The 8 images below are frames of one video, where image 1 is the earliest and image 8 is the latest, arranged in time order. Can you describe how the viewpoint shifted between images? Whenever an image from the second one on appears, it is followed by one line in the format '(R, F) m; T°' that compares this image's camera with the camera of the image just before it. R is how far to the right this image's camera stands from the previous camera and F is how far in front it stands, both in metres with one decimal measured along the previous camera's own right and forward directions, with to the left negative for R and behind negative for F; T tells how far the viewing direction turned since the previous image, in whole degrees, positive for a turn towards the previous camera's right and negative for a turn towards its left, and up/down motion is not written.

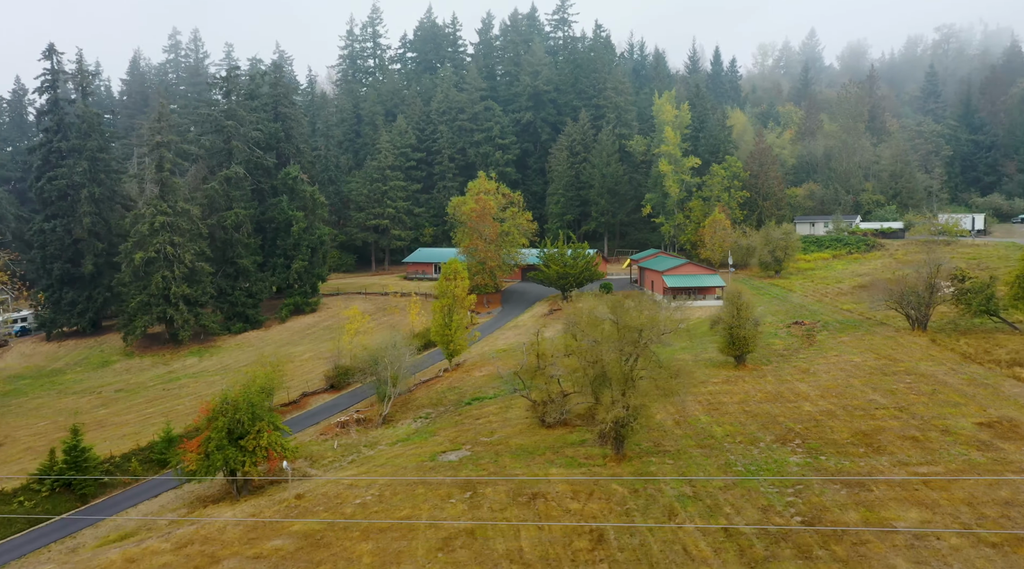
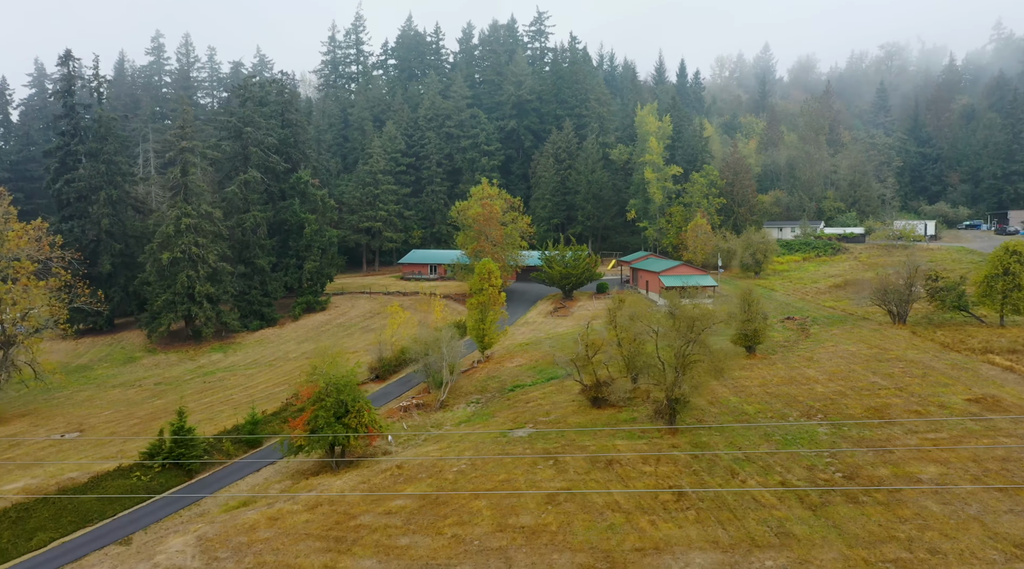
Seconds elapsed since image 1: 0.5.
(-4.9, -4.4) m; +4°
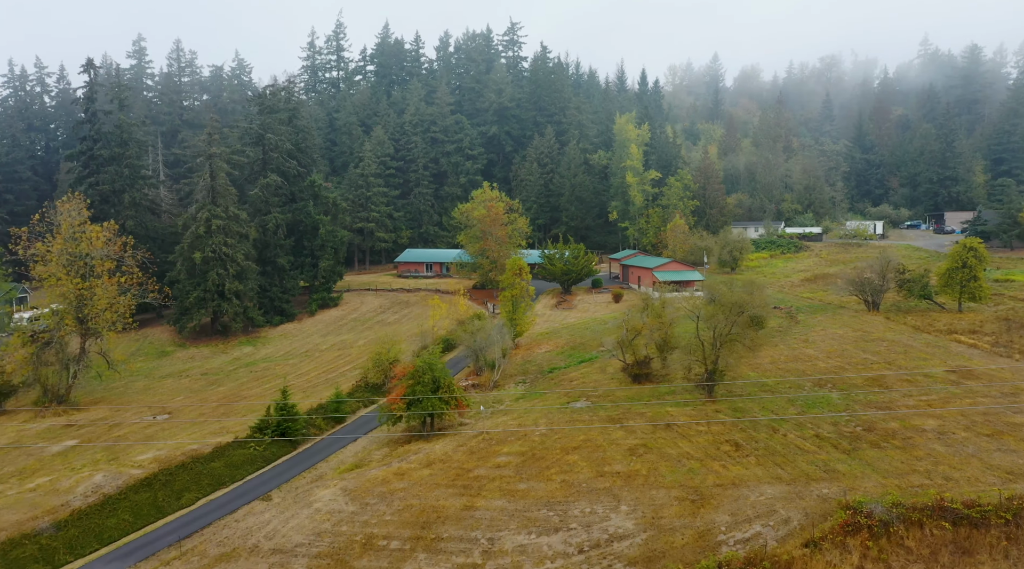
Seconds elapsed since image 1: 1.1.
(-6.0, -5.8) m; +4°
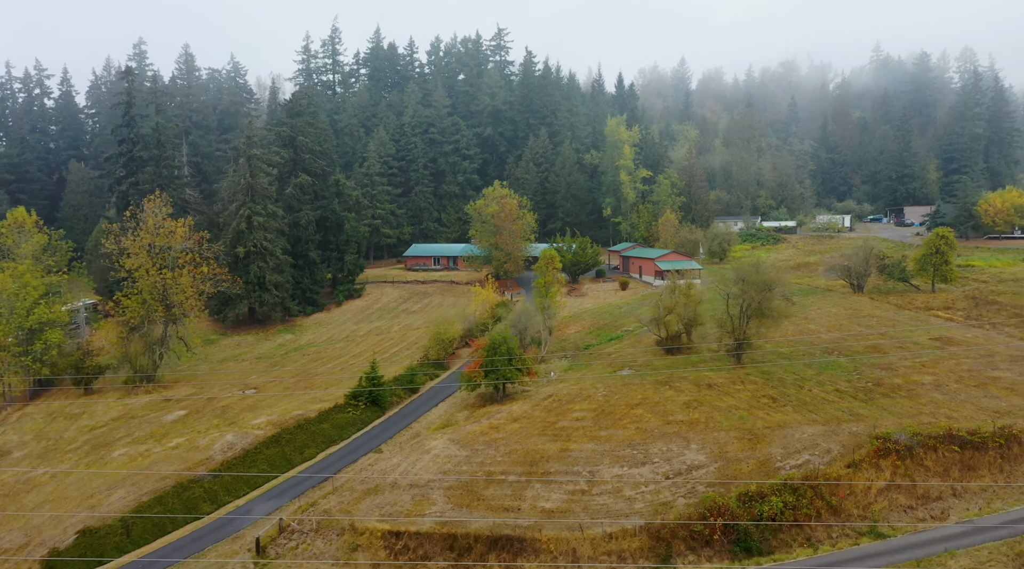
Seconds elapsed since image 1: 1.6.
(-5.8, -6.4) m; +3°
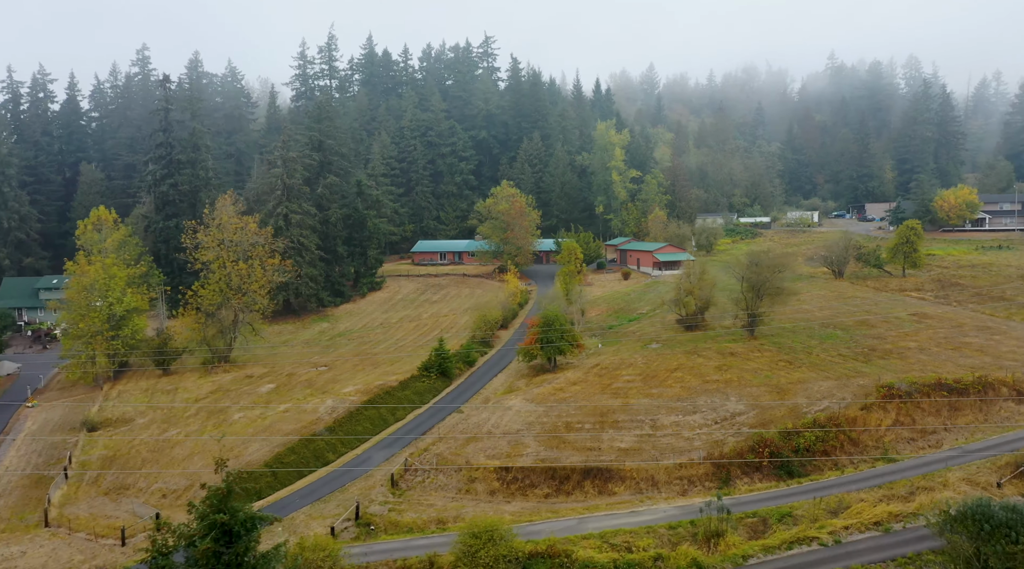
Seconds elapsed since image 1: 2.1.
(-6.0, -7.3) m; +3°
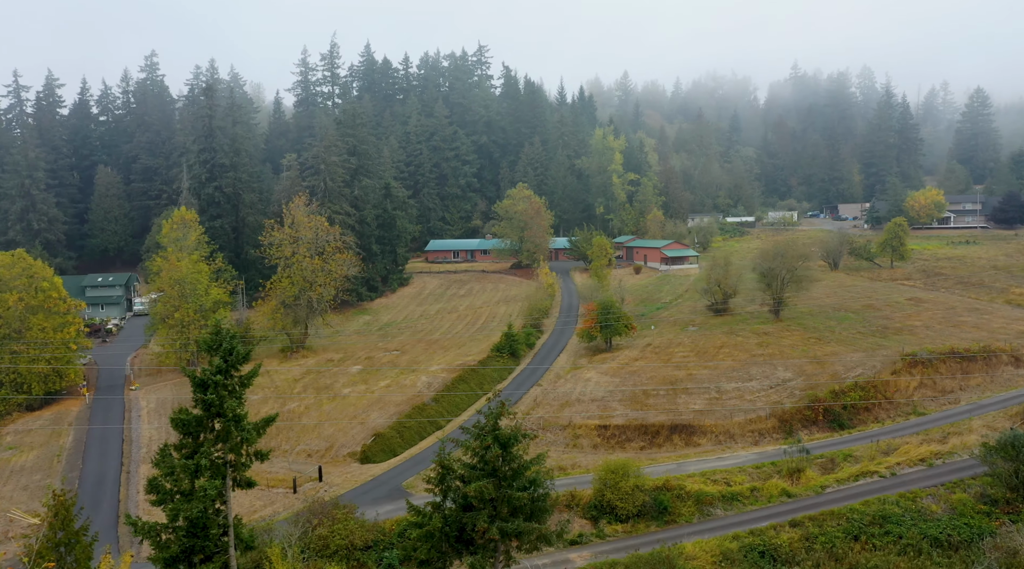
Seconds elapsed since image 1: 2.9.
(-7.8, -6.7) m; +4°
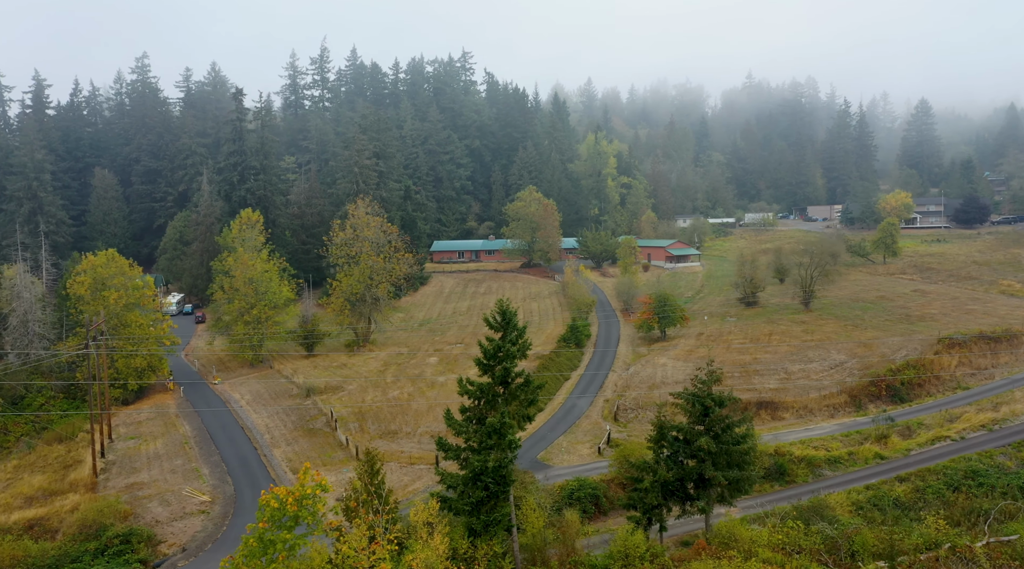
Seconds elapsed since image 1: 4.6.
(-10.3, -4.1) m; +5°
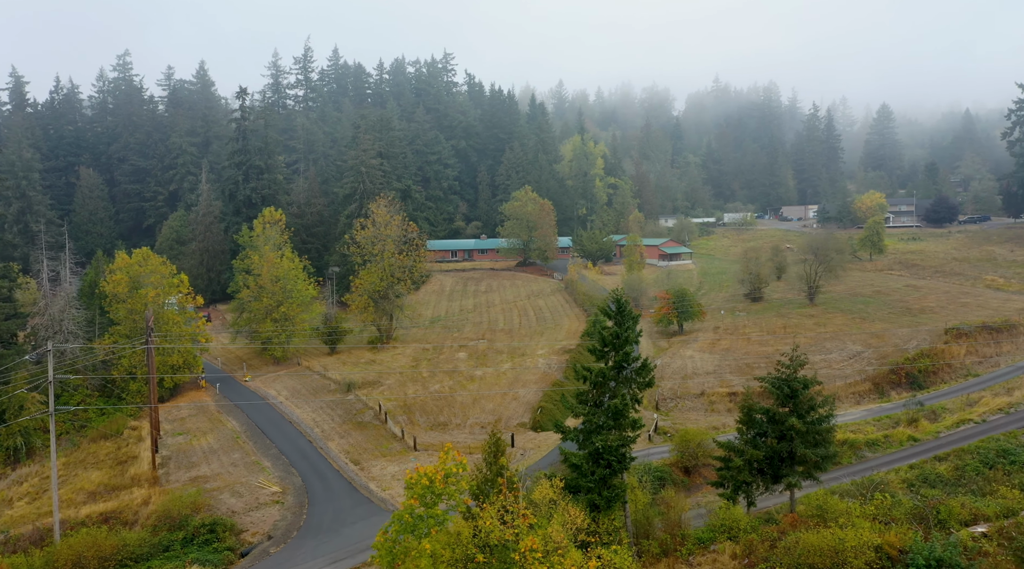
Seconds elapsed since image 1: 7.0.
(-5.7, -1.5) m; +3°
